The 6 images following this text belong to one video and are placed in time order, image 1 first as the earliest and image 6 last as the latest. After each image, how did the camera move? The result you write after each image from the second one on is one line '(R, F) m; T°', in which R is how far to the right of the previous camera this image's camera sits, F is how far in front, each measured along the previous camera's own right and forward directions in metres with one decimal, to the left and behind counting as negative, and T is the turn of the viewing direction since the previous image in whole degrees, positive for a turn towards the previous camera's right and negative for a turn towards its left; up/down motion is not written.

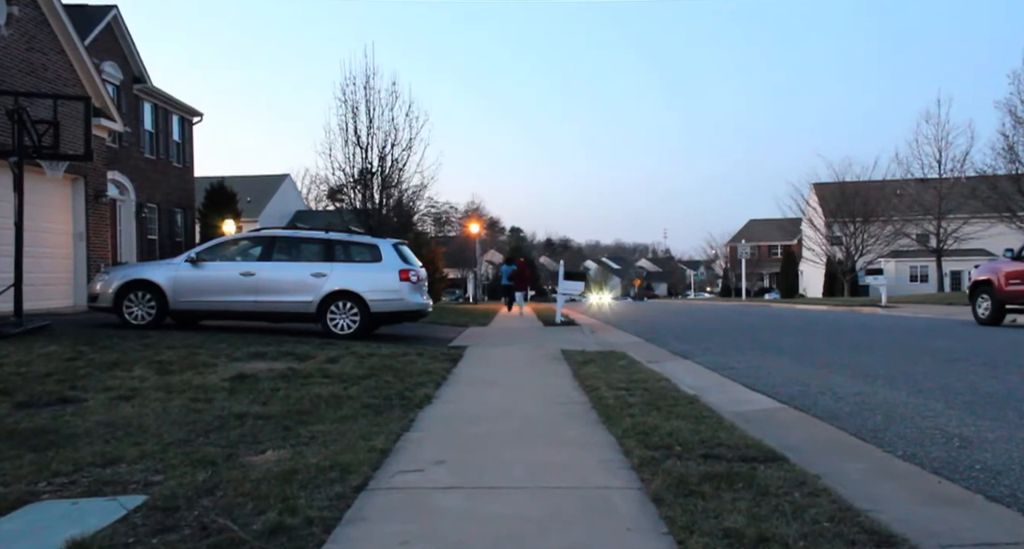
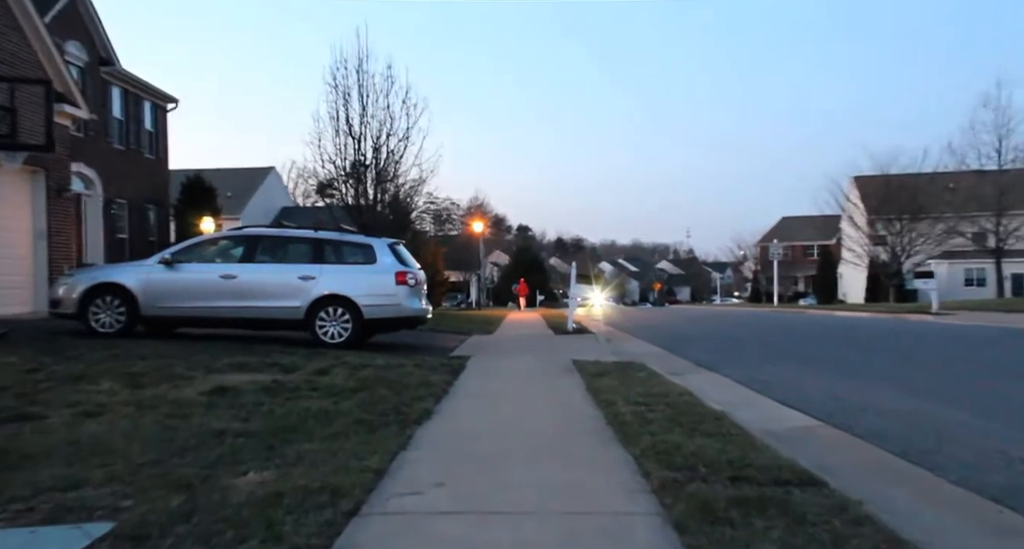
(0.0, +0.7) m; 0°
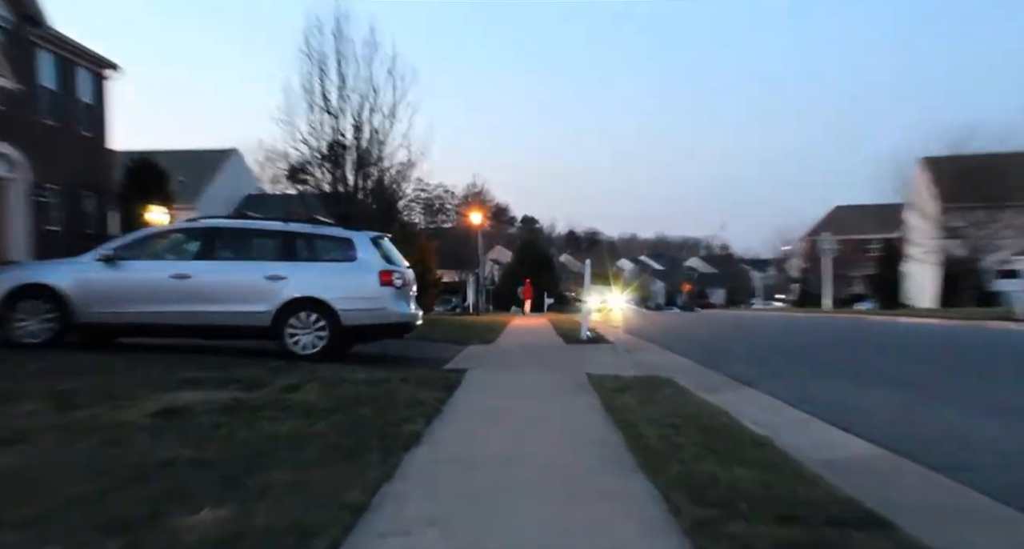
(0.0, +1.1) m; 0°
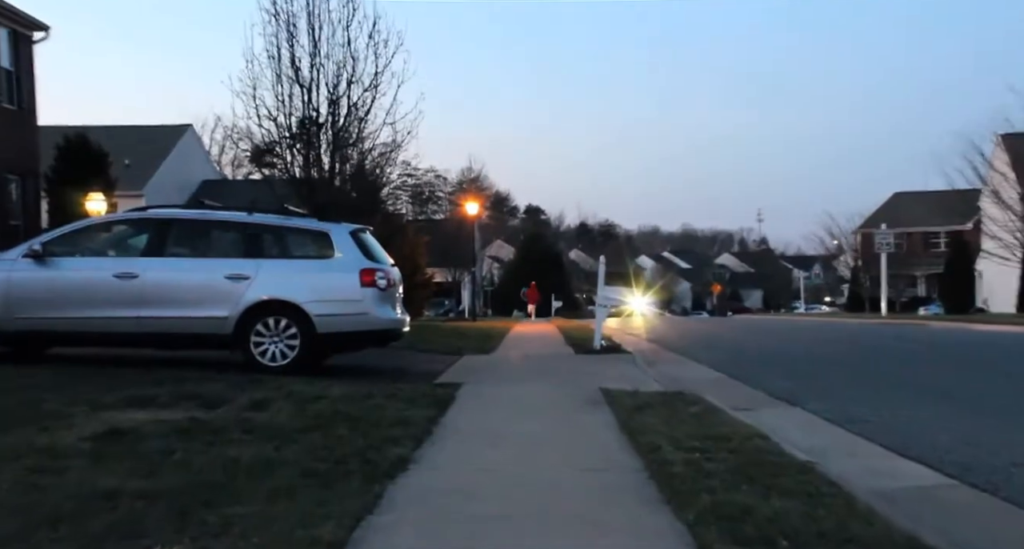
(0.0, +0.9) m; 0°
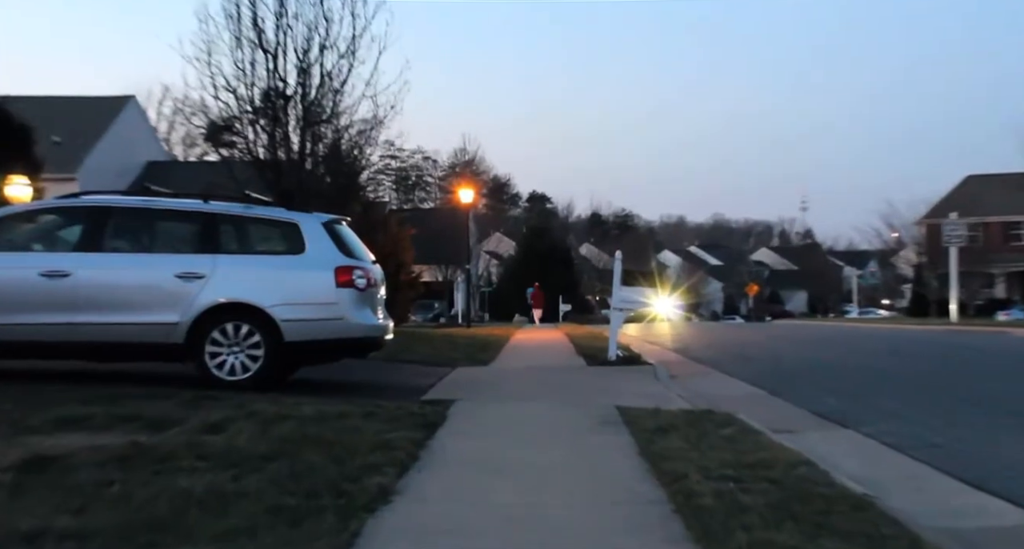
(0.0, +0.8) m; 0°
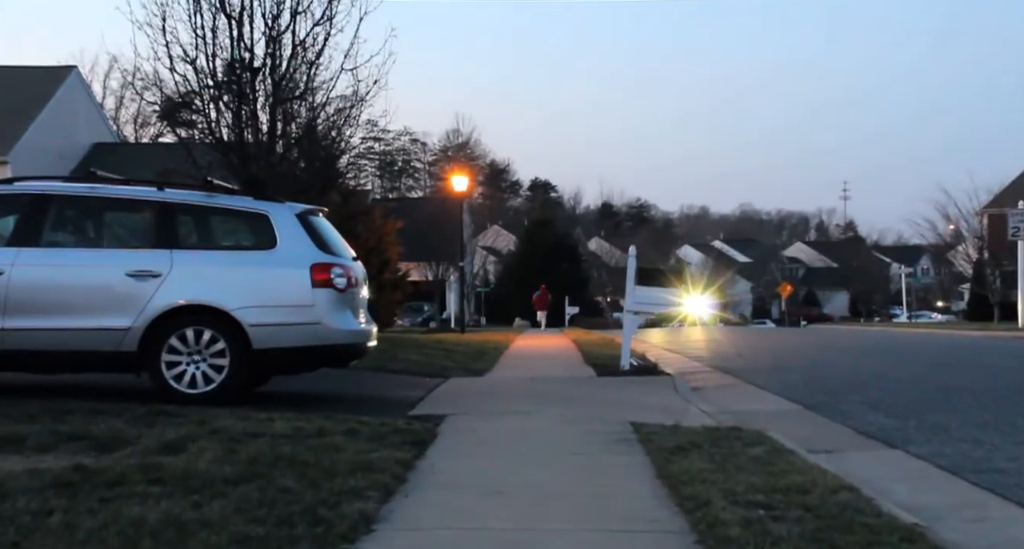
(0.0, +0.6) m; 0°
